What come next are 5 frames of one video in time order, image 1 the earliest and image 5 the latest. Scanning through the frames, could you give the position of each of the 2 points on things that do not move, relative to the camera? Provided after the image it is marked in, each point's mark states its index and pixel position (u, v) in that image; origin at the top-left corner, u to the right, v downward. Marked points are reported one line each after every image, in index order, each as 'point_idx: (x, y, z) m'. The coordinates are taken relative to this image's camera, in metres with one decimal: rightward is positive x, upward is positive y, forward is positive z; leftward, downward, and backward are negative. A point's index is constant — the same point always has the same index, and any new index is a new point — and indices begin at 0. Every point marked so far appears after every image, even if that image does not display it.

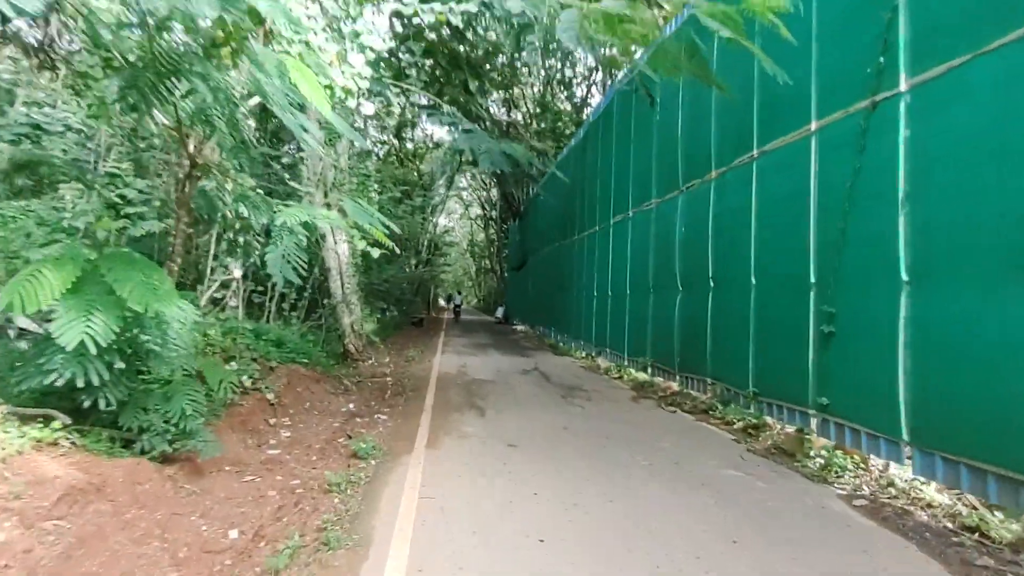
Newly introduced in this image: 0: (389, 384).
0: (-2.7, -2.1, +12.5) m
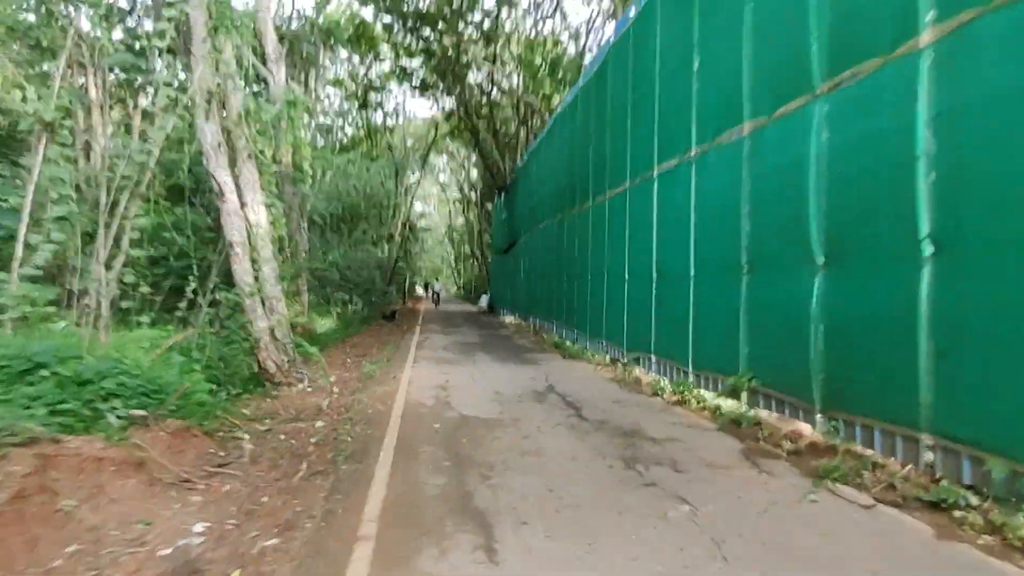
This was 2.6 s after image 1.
0: (-2.5, -1.9, +7.2) m
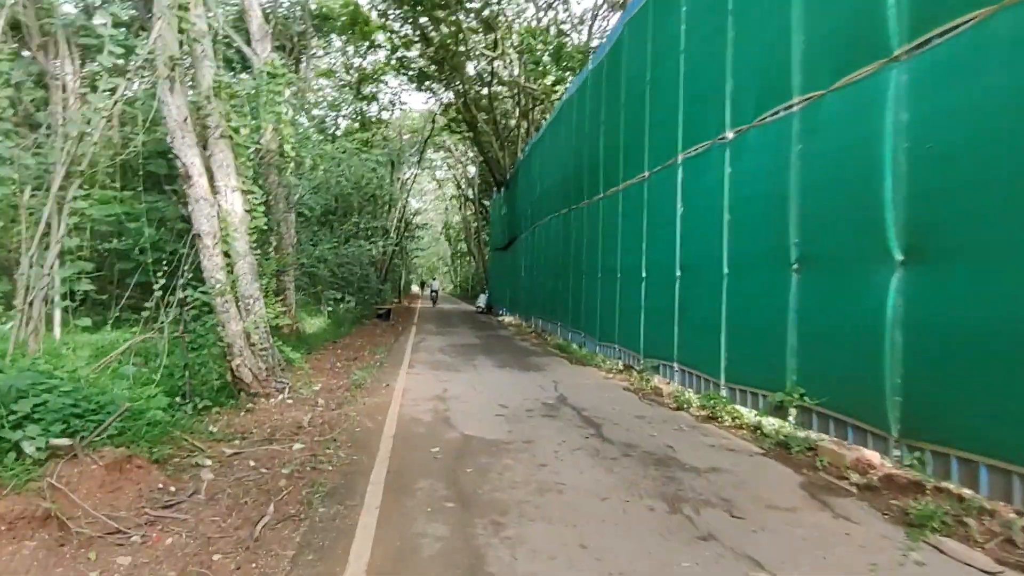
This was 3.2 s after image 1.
0: (-2.3, -1.9, +6.0) m
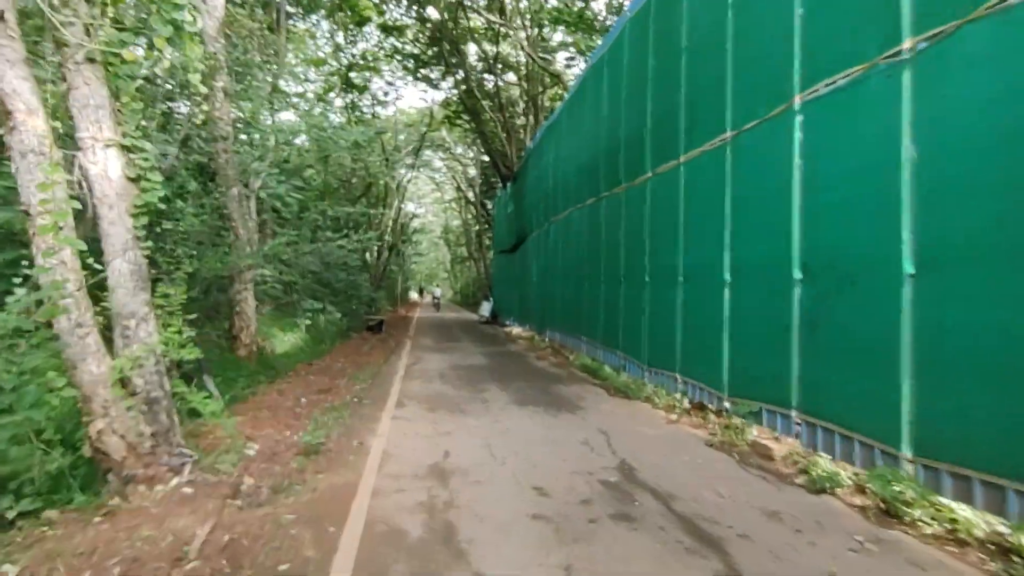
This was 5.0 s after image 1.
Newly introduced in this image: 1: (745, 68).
0: (-1.9, -1.9, +2.5) m
1: (+3.3, +3.1, +8.2) m
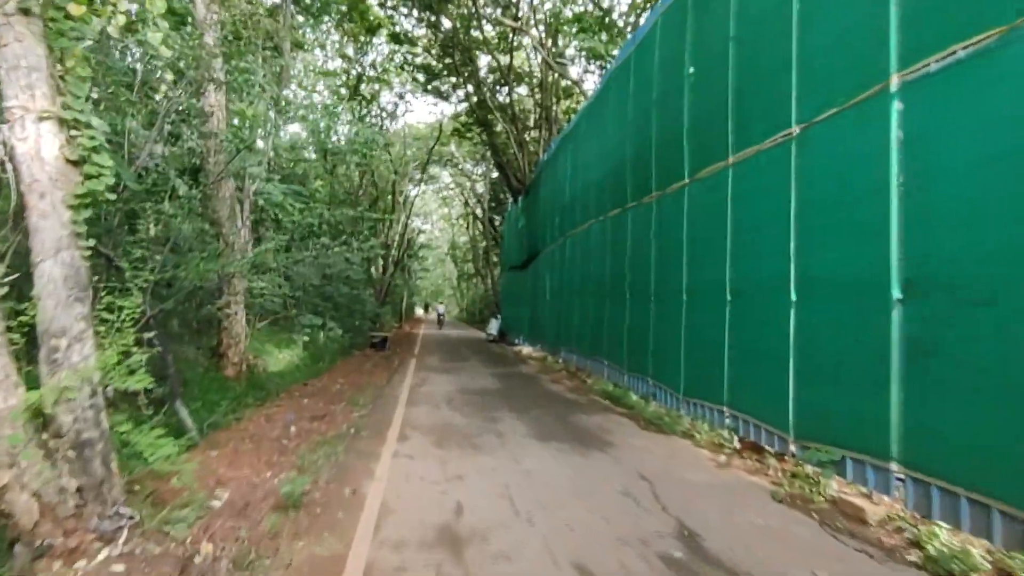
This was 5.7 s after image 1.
0: (-1.7, -1.9, +1.2) m
1: (+3.7, +2.9, +7.0) m
